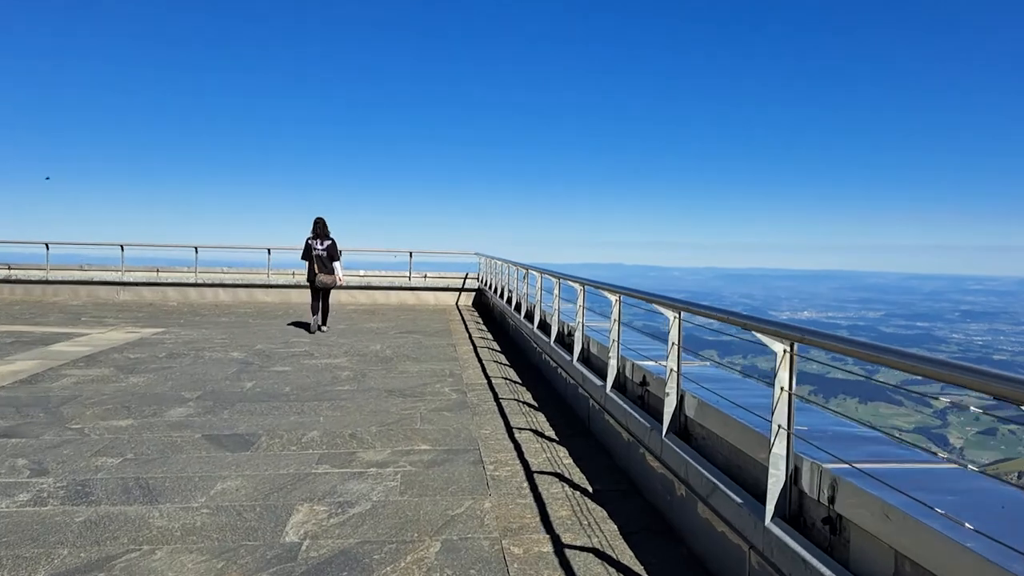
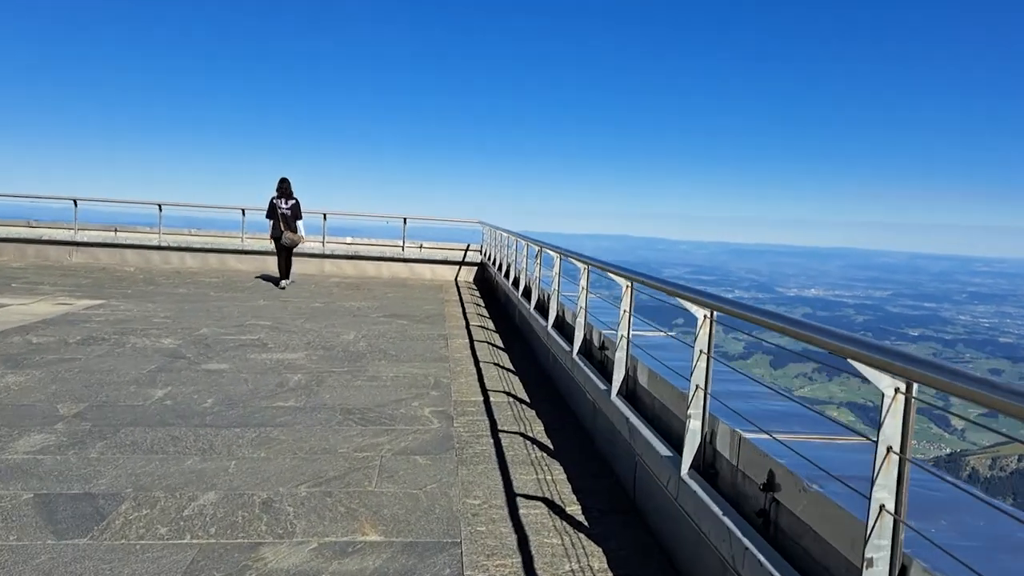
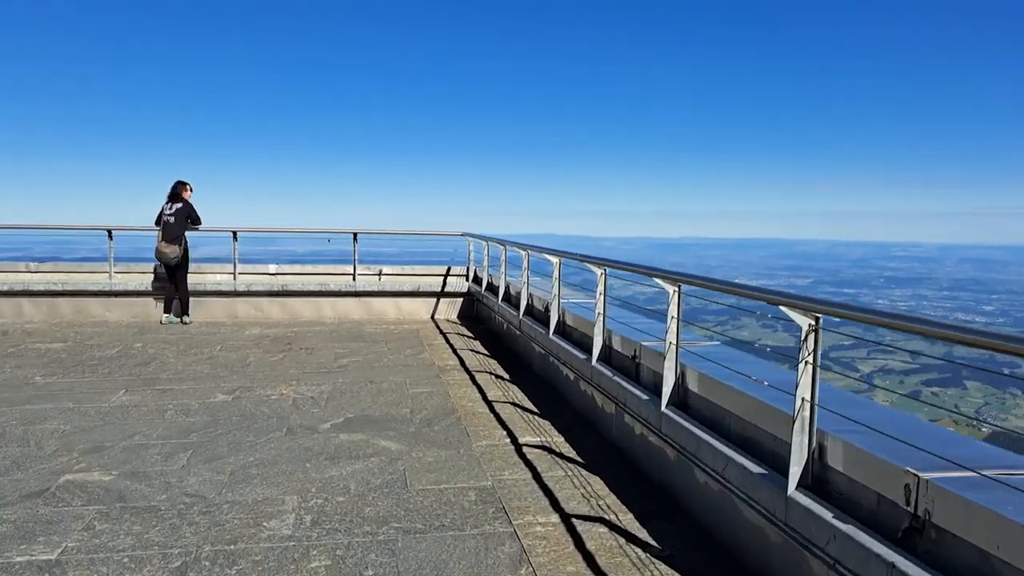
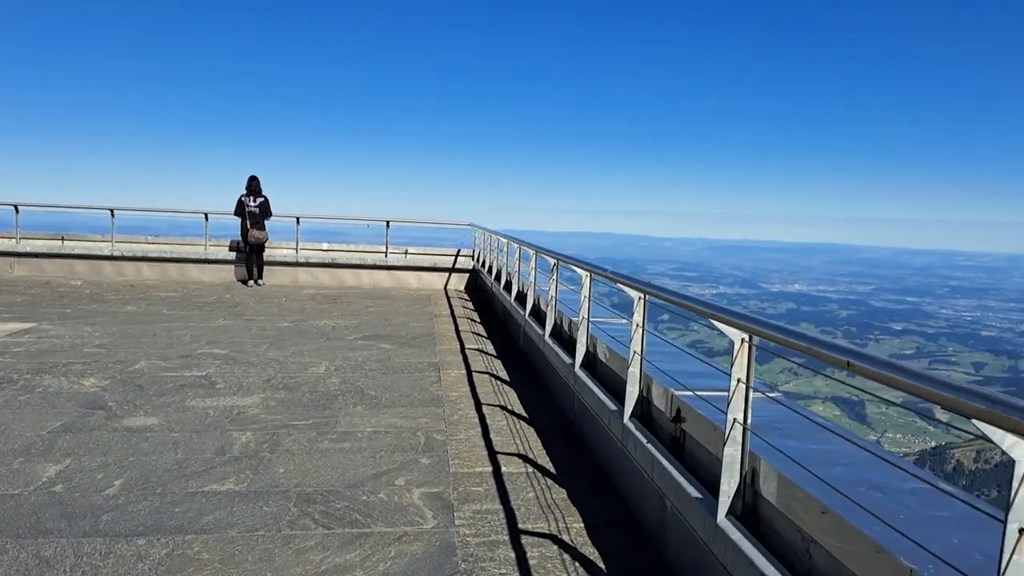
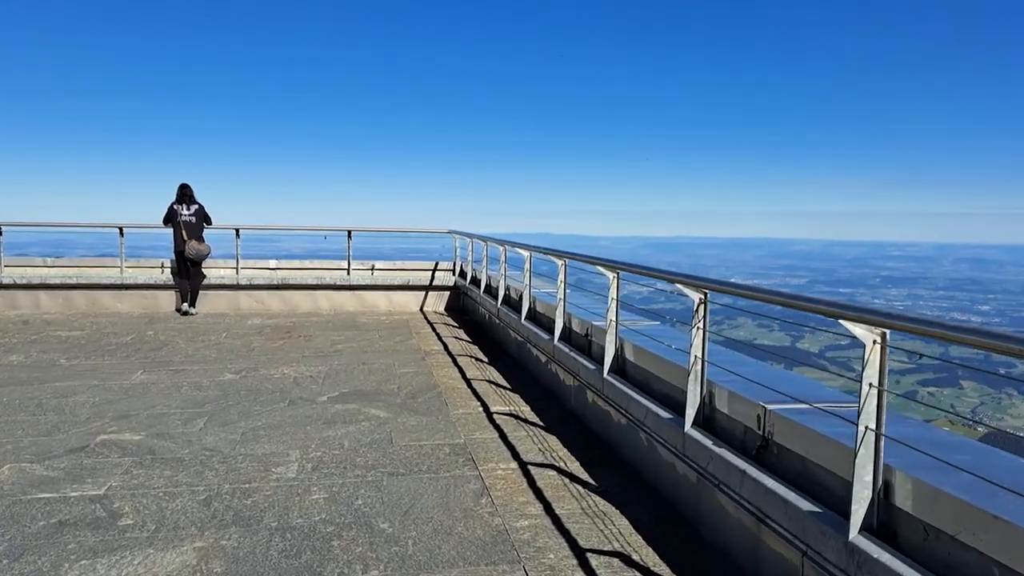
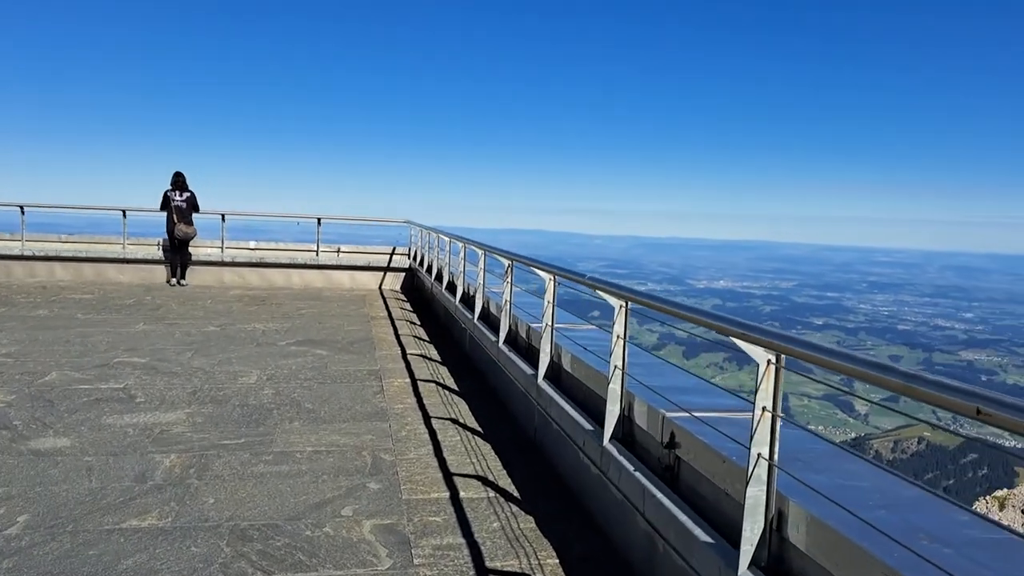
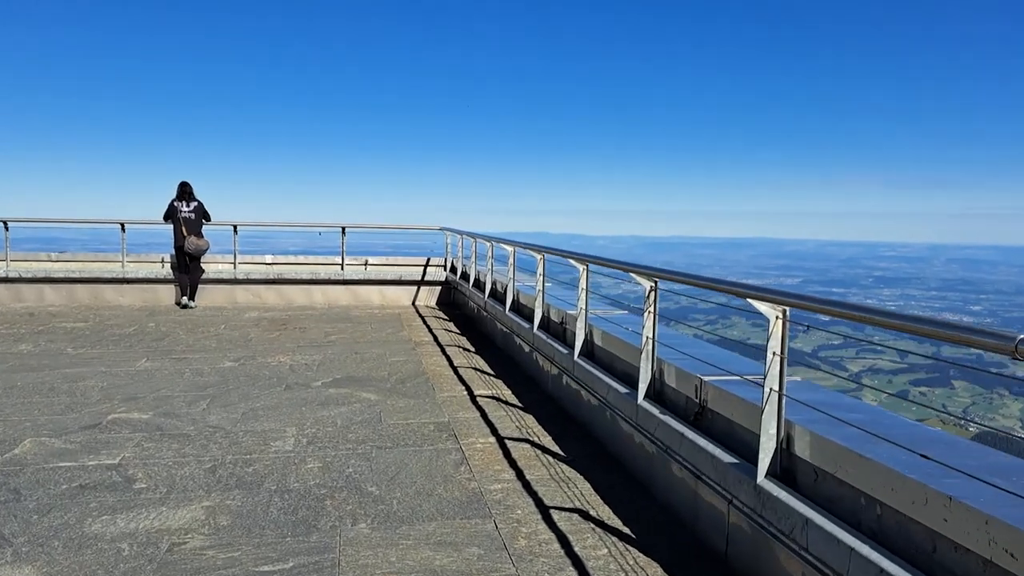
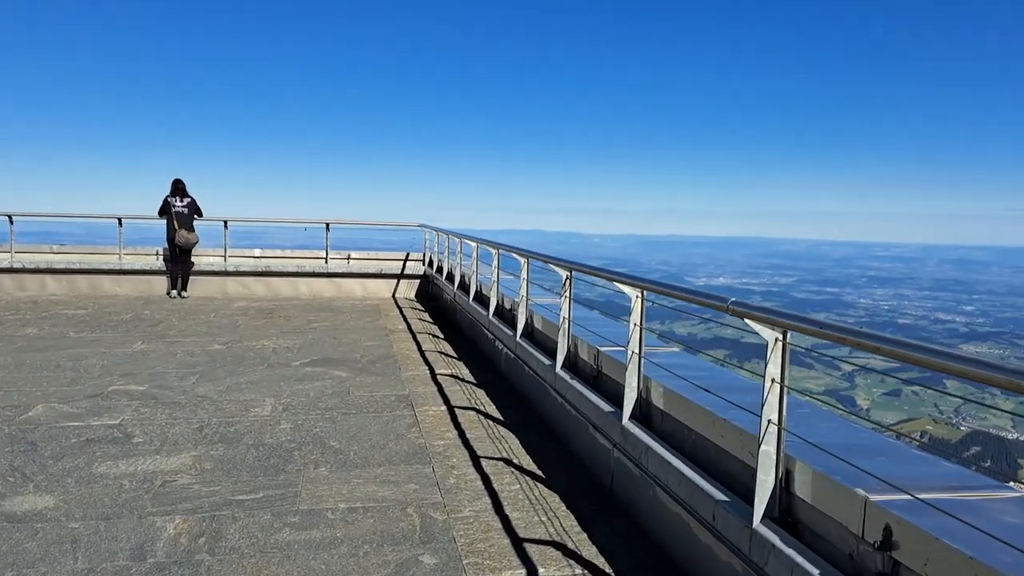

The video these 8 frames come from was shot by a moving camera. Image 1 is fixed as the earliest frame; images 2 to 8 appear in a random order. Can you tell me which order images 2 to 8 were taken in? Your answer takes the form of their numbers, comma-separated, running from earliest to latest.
2, 4, 6, 8, 7, 5, 3
